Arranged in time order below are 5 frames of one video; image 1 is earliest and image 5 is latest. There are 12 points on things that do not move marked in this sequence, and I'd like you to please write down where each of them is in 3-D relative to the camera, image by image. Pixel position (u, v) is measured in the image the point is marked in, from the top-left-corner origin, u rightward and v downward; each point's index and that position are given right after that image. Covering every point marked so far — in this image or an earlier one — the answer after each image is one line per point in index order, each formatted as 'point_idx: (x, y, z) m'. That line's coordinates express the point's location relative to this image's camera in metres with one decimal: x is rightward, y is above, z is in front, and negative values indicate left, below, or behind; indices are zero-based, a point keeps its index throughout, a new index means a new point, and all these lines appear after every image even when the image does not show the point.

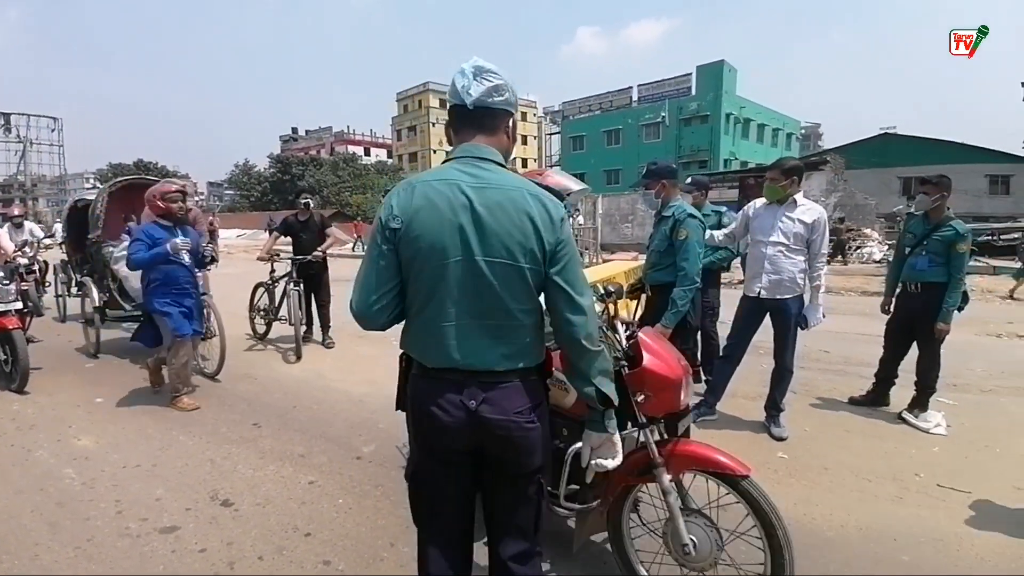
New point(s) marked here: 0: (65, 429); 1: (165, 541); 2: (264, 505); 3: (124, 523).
0: (-3.2, -0.9, +4.3) m
1: (-1.6, -1.1, +2.9) m
2: (-1.3, -1.1, +3.1) m
3: (-1.8, -1.1, +3.0) m
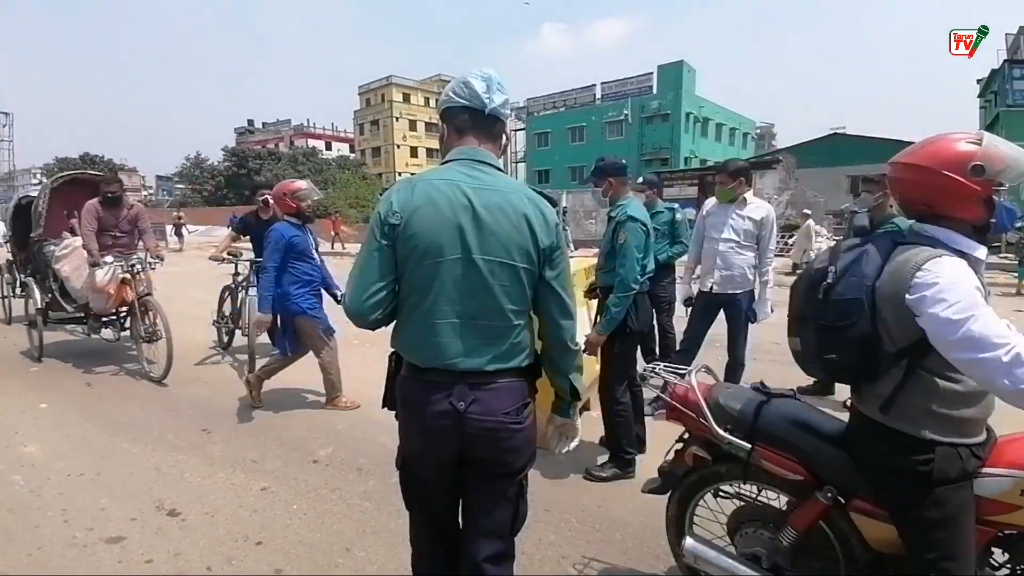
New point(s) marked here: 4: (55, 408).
0: (-3.5, -1.0, +4.1) m
1: (-1.8, -1.1, +2.8) m
2: (-1.5, -1.1, +3.1) m
3: (-2.0, -1.1, +2.9) m
4: (-3.5, -0.9, +4.7) m
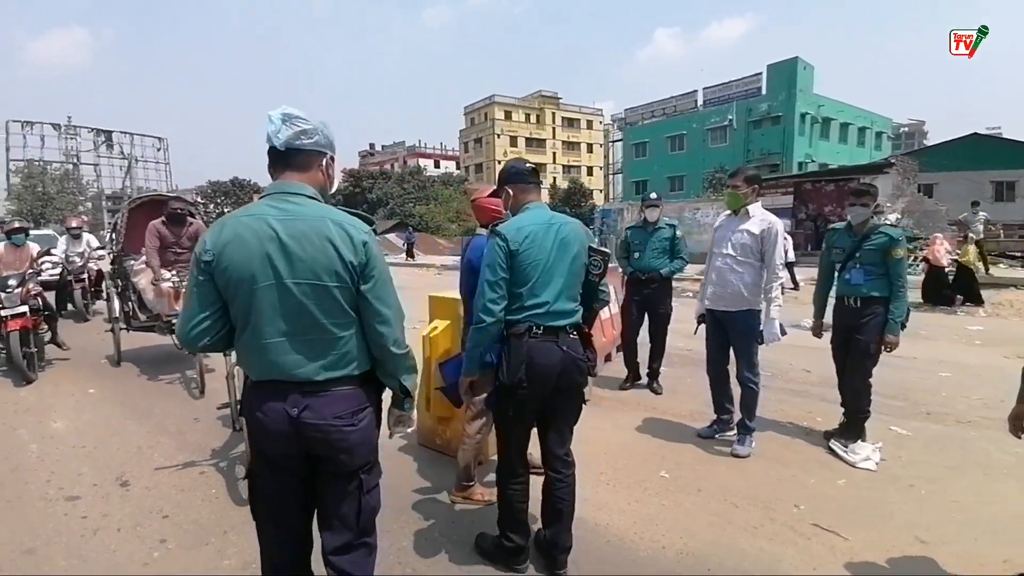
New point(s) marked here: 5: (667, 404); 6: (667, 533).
0: (-3.8, -1.0, +5.0) m
1: (-2.4, -1.2, +3.3) m
2: (-2.1, -1.2, +3.5) m
3: (-2.6, -1.2, +3.5) m
4: (-3.7, -0.9, +5.5) m
5: (+1.3, -0.9, +5.0) m
6: (+0.8, -1.2, +3.0) m
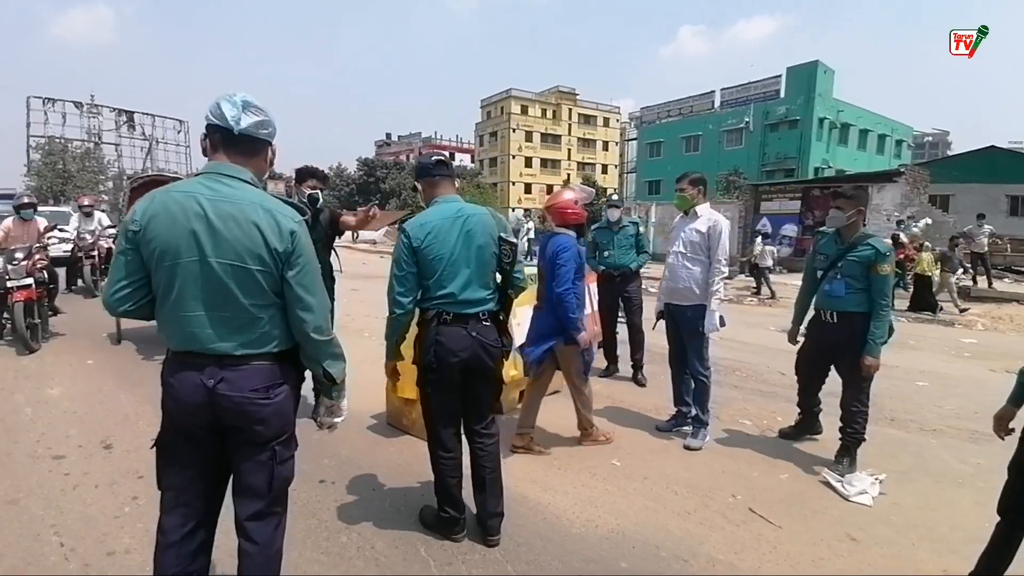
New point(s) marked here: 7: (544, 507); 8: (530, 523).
0: (-4.0, -0.7, +5.3) m
1: (-2.7, -1.0, +3.6) m
2: (-2.3, -1.0, +3.8) m
3: (-2.9, -1.0, +3.8) m
4: (-3.9, -0.7, +5.8) m
5: (+1.1, -0.9, +5.2) m
6: (+0.5, -1.2, +3.2) m
7: (+0.2, -1.2, +3.2) m
8: (+0.1, -1.2, +3.1) m
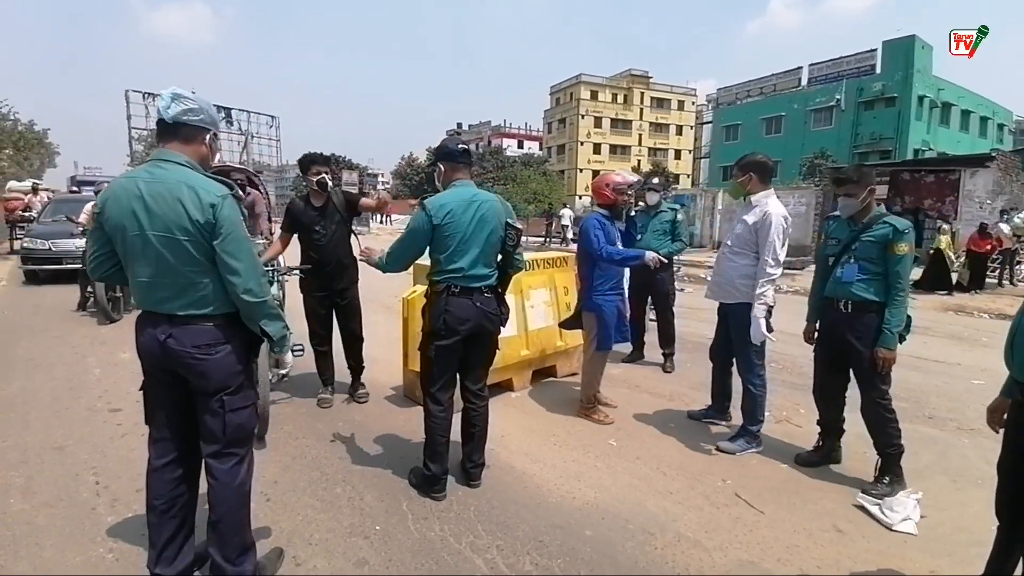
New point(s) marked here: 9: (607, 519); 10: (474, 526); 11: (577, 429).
0: (-3.8, -0.5, +6.0) m
1: (-2.7, -0.8, +4.1) m
2: (-2.3, -0.8, +4.3) m
3: (-2.9, -0.8, +4.3) m
4: (-3.6, -0.4, +6.5) m
5: (+1.2, -0.8, +5.2) m
6: (+0.4, -1.1, +3.3) m
7: (+0.1, -1.1, +3.4) m
8: (0.0, -1.1, +3.2) m
9: (+0.5, -1.1, +3.0) m
10: (-0.2, -1.1, +2.9) m
11: (+0.4, -1.0, +4.1) m
